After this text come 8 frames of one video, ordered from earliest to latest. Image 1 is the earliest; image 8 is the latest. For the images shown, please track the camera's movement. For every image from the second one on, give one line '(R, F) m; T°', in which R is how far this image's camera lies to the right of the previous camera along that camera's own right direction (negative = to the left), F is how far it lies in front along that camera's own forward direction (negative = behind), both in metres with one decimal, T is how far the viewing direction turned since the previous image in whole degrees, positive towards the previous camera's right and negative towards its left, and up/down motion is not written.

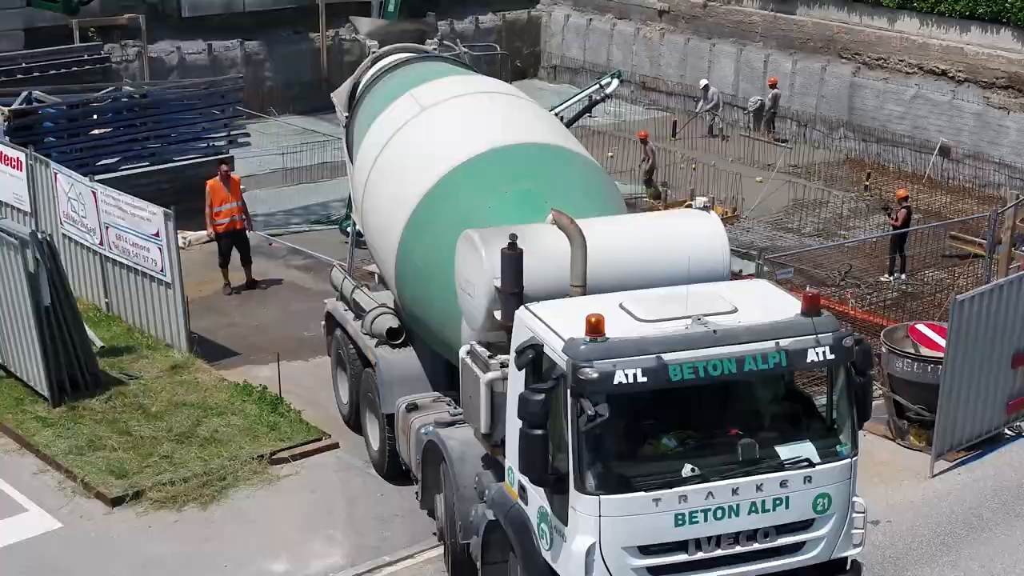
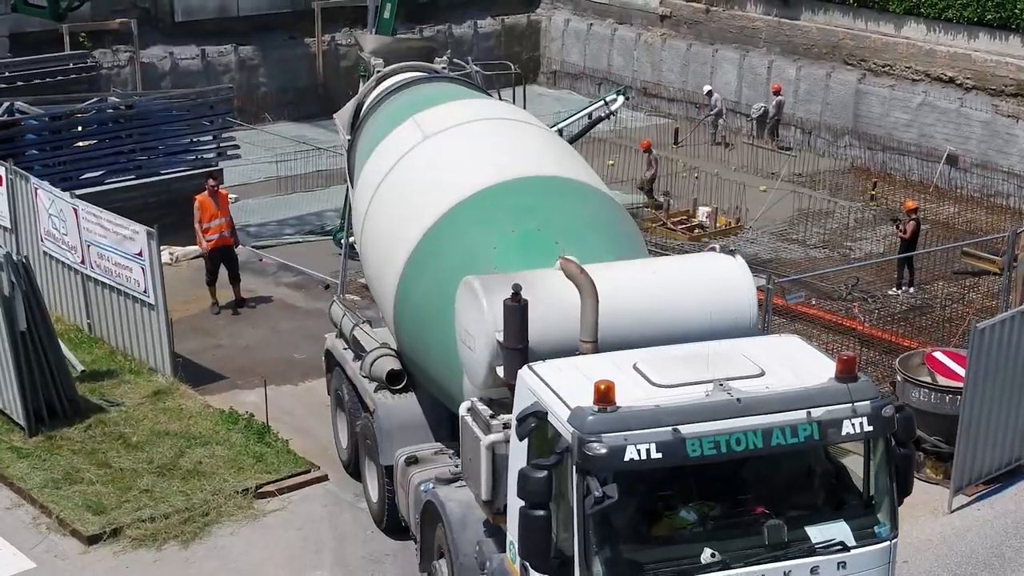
(0.0, +0.4) m; 0°
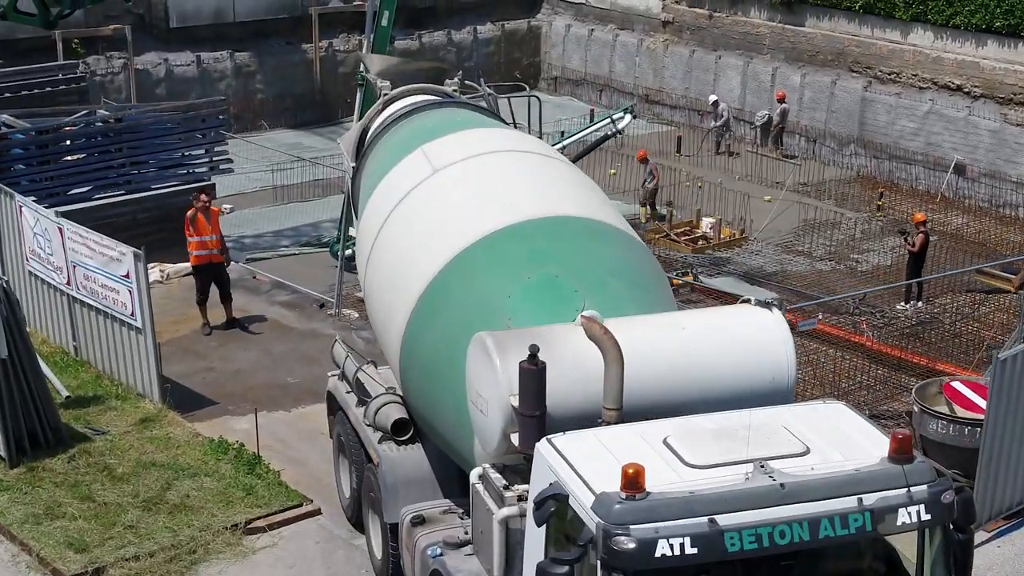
(0.0, +0.3) m; 0°
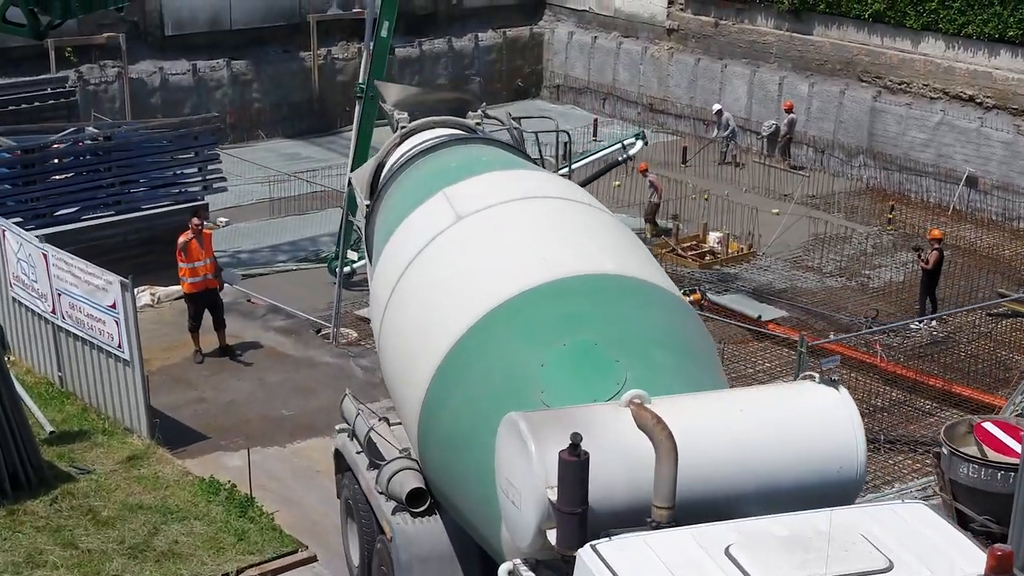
(0.0, +0.4) m; 0°
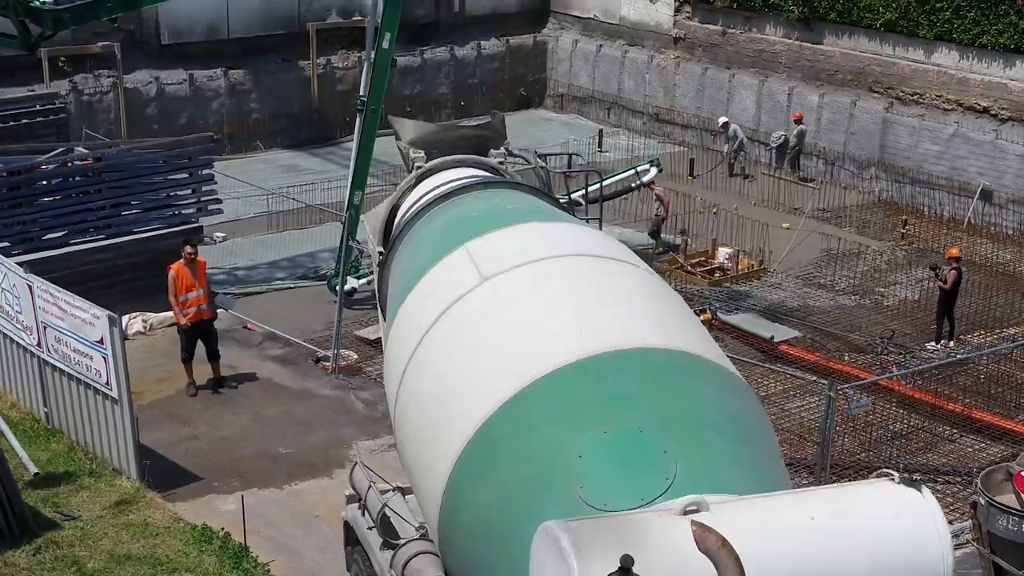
(0.0, +0.4) m; 0°
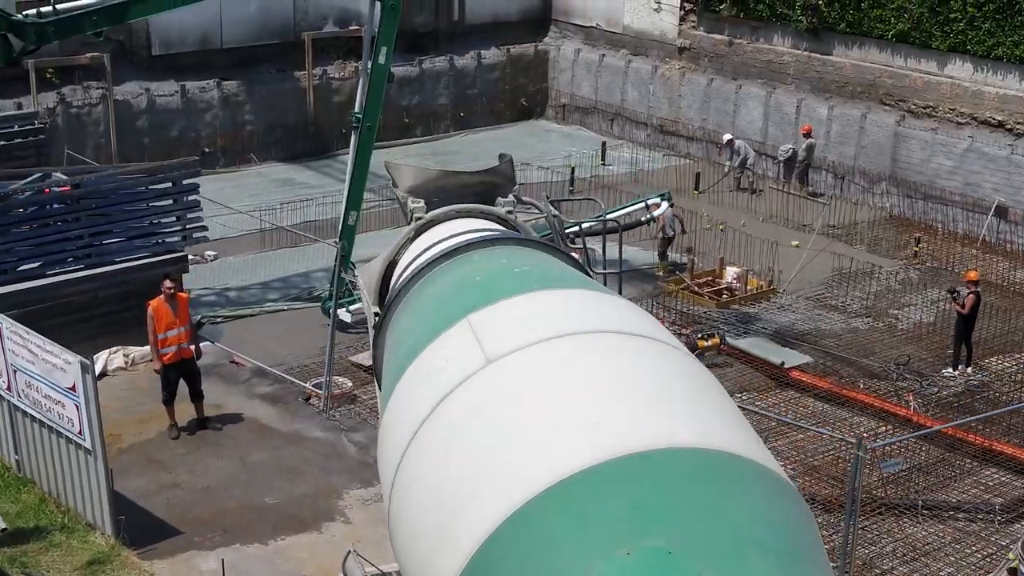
(0.0, +0.5) m; 0°
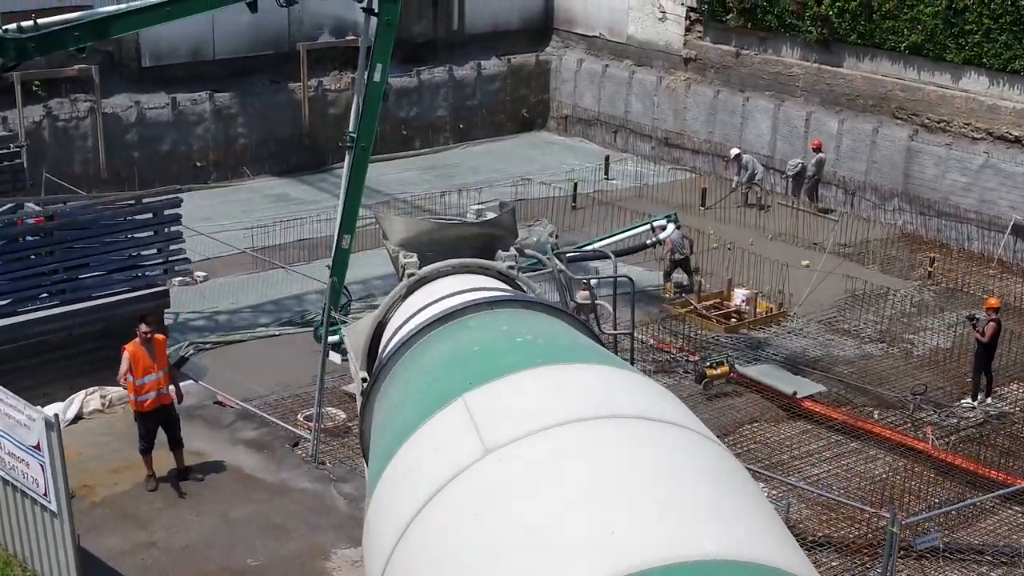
(0.0, +0.6) m; 0°
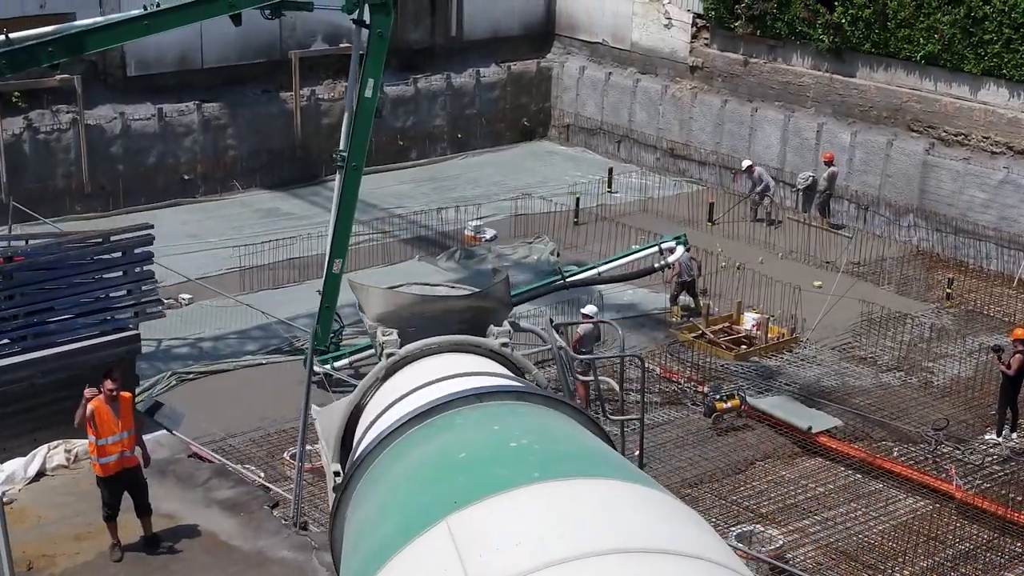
(0.0, +0.7) m; 0°
